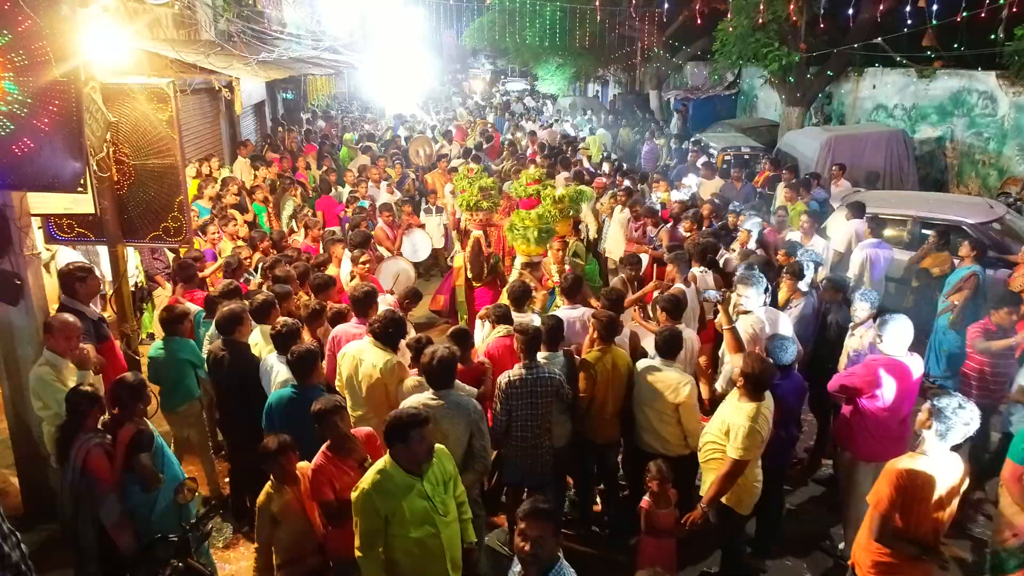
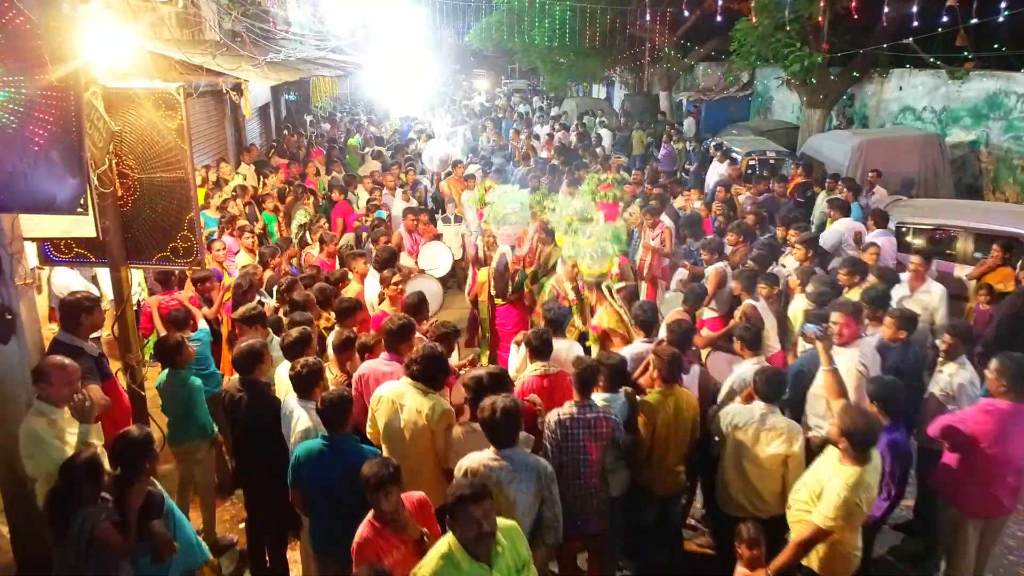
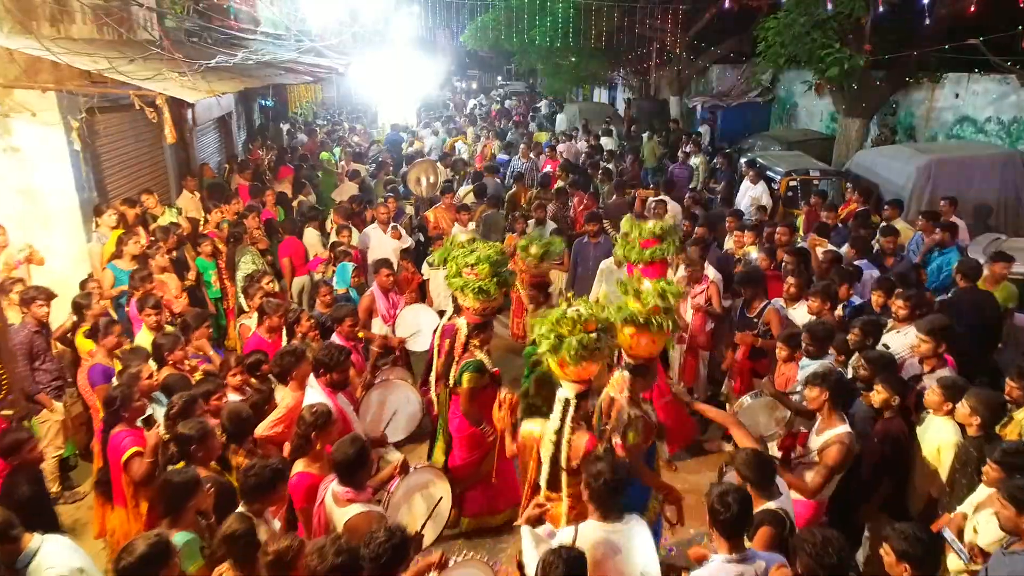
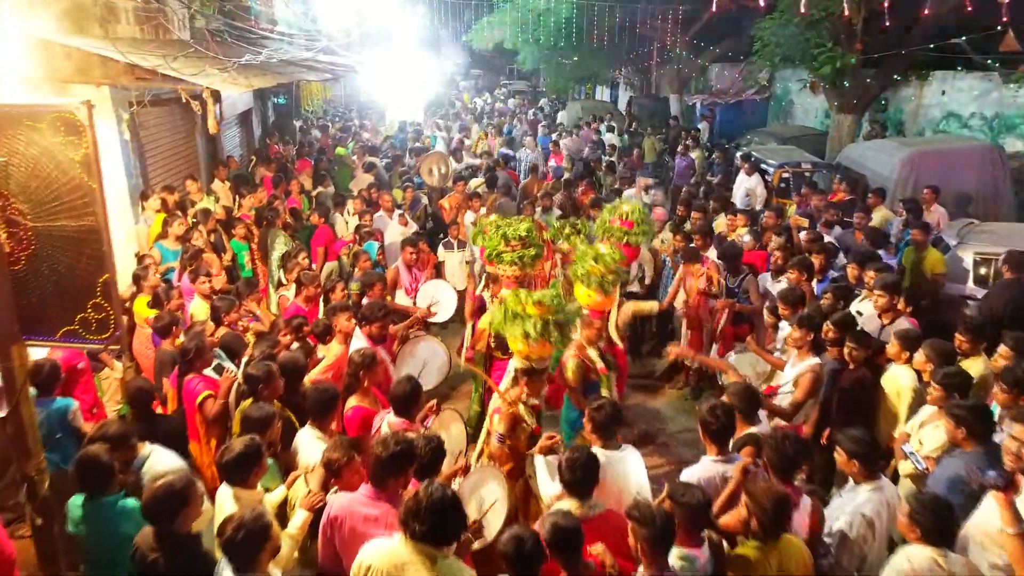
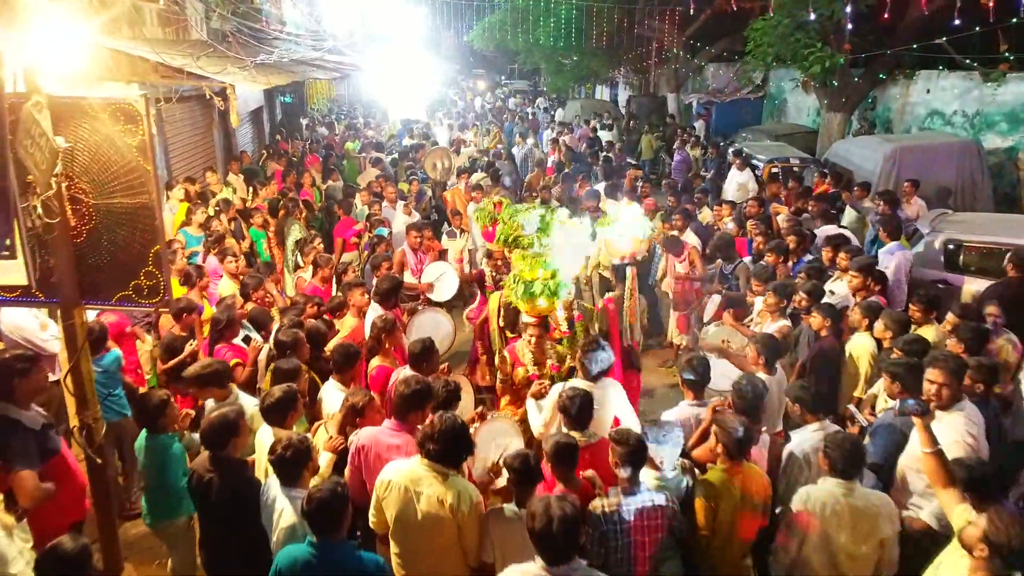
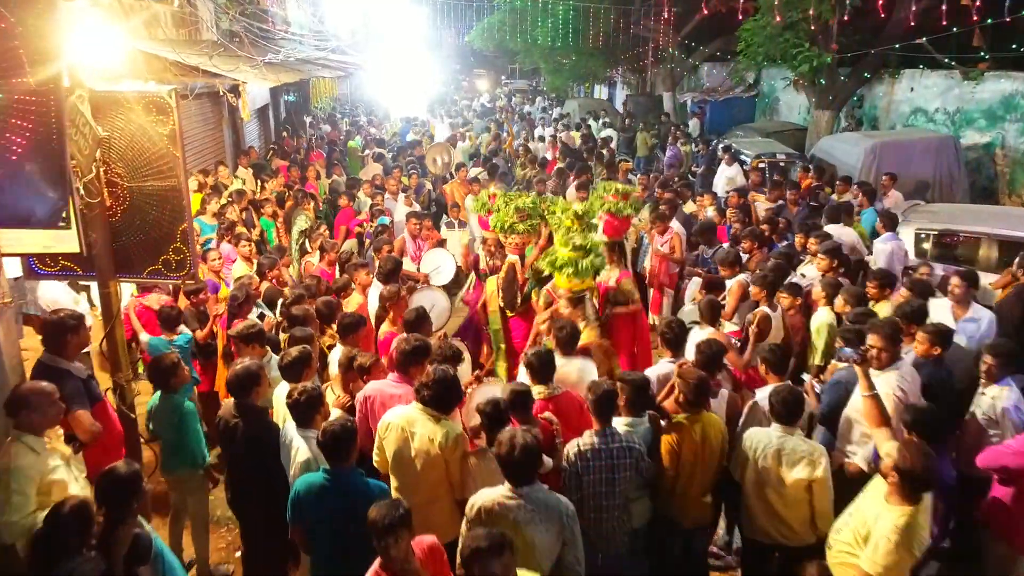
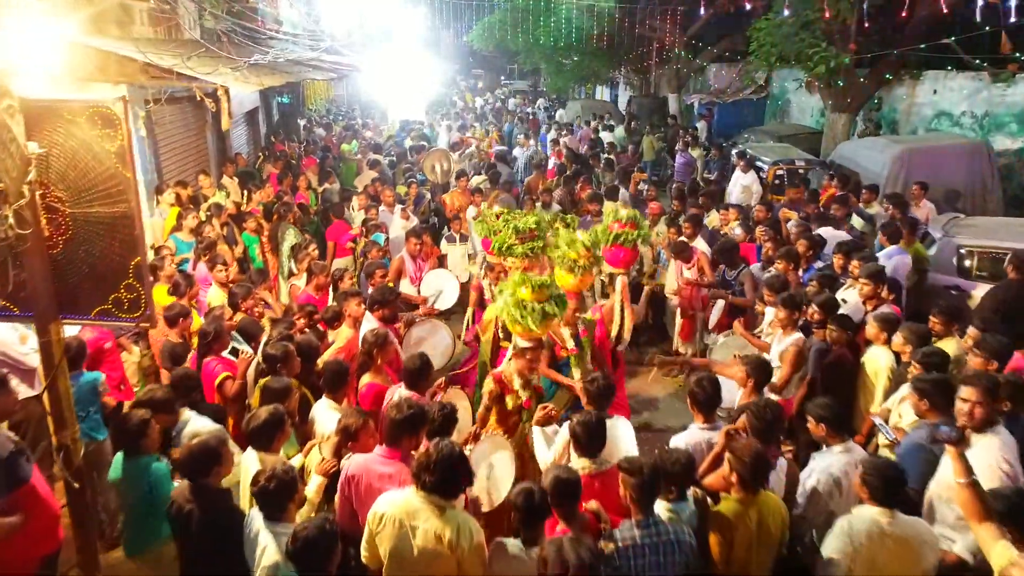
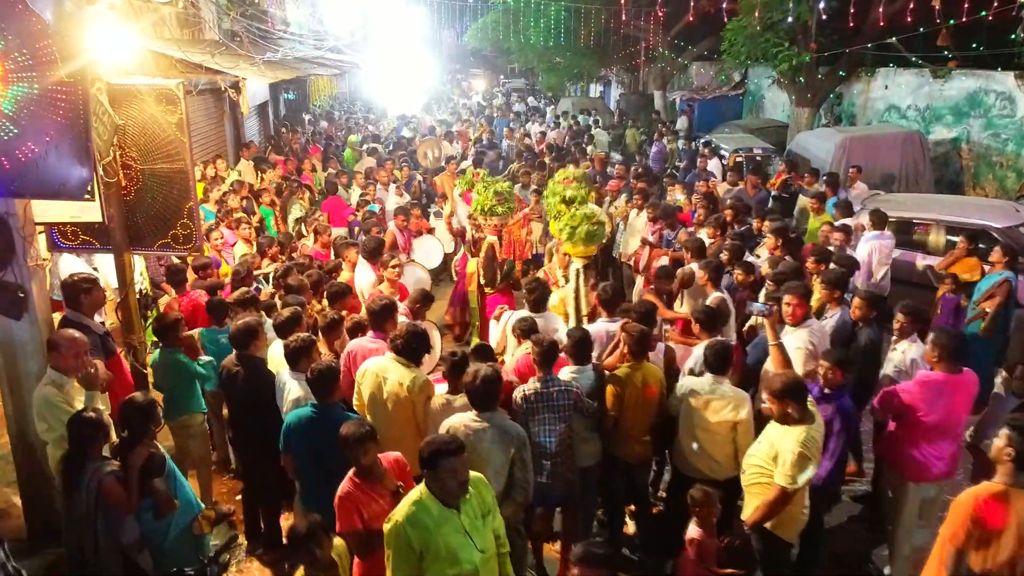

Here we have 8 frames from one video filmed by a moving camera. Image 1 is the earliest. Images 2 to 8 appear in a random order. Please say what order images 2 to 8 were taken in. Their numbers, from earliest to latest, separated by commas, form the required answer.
8, 2, 6, 5, 7, 4, 3
